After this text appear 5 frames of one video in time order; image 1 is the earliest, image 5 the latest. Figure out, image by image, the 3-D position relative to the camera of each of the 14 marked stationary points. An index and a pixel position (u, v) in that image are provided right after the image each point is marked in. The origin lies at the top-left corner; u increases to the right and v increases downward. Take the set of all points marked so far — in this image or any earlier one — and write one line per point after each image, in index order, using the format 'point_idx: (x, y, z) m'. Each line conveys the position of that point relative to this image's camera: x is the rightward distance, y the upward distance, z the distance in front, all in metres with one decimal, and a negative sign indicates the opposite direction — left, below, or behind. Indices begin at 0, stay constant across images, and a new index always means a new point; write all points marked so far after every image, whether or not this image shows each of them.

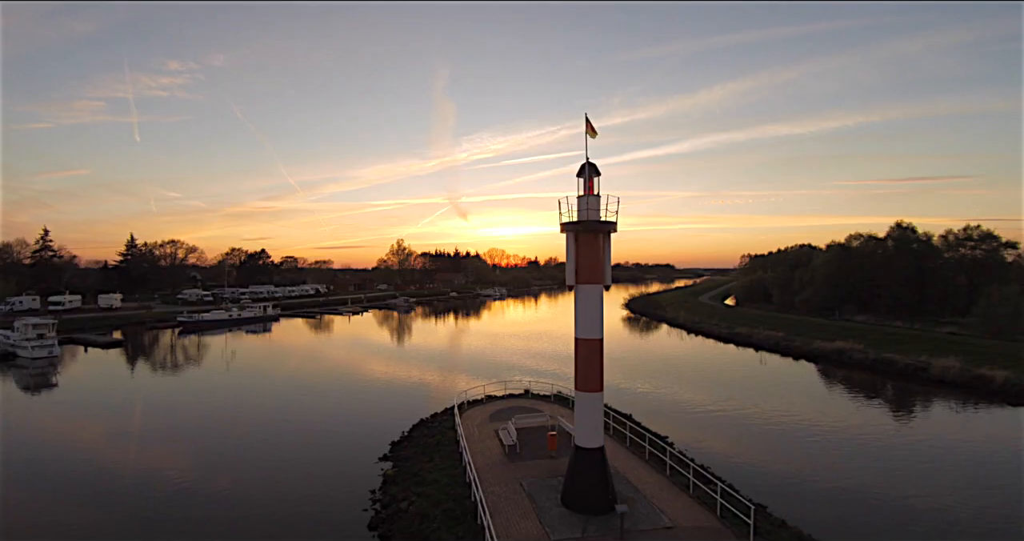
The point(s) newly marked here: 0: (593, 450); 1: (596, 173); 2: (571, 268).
0: (+1.8, -4.0, +11.7) m
1: (+1.9, +2.1, +11.9) m
2: (+1.3, 0.0, +11.8) m
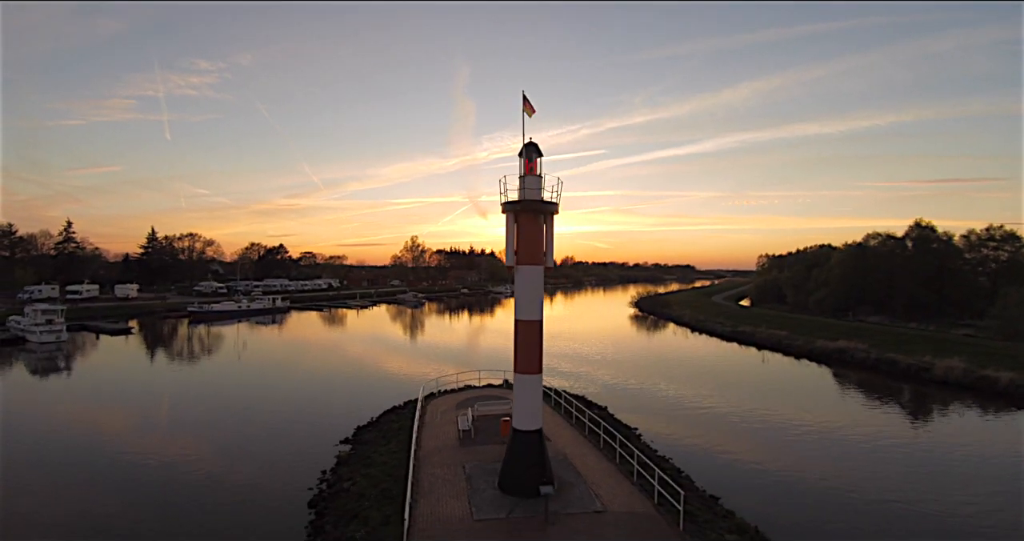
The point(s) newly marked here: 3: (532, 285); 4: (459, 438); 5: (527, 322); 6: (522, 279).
0: (+0.3, -3.5, +11.5) m
1: (+0.6, +2.6, +11.7) m
2: (0.0, +0.4, +11.6) m
3: (+0.5, -0.3, +11.6) m
4: (-1.5, -4.8, +15.0) m
5: (+0.3, -1.1, +11.5) m
6: (+0.2, -0.2, +11.5) m
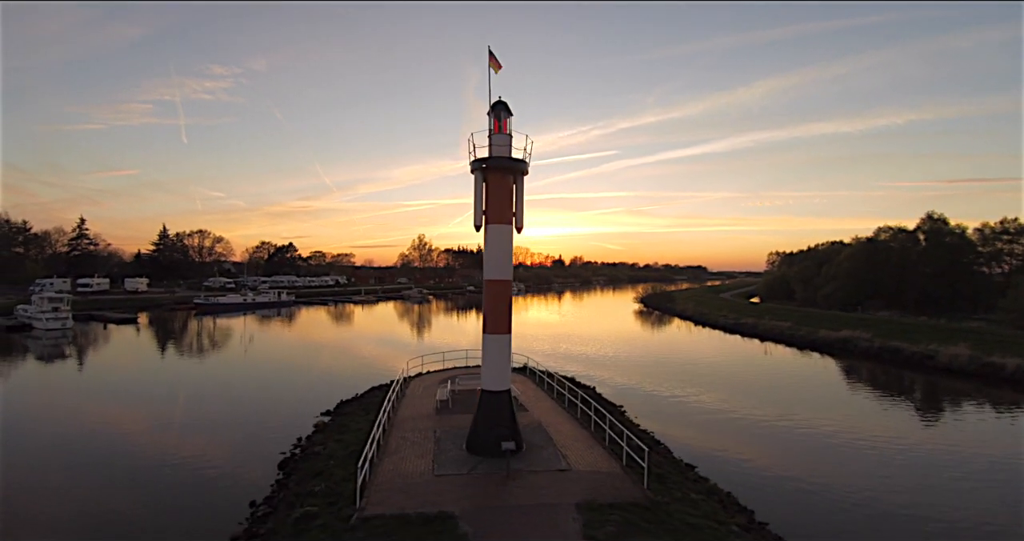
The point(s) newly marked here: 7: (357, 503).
0: (-0.4, -2.6, +11.4) m
1: (-0.1, +3.5, +11.6) m
2: (-0.7, +1.3, +11.5) m
3: (-0.2, +0.6, +11.4) m
4: (-2.2, -3.9, +14.9) m
5: (-0.4, -0.3, +11.4) m
6: (-0.5, +0.7, +11.3) m
7: (-2.6, -4.0, +9.0) m
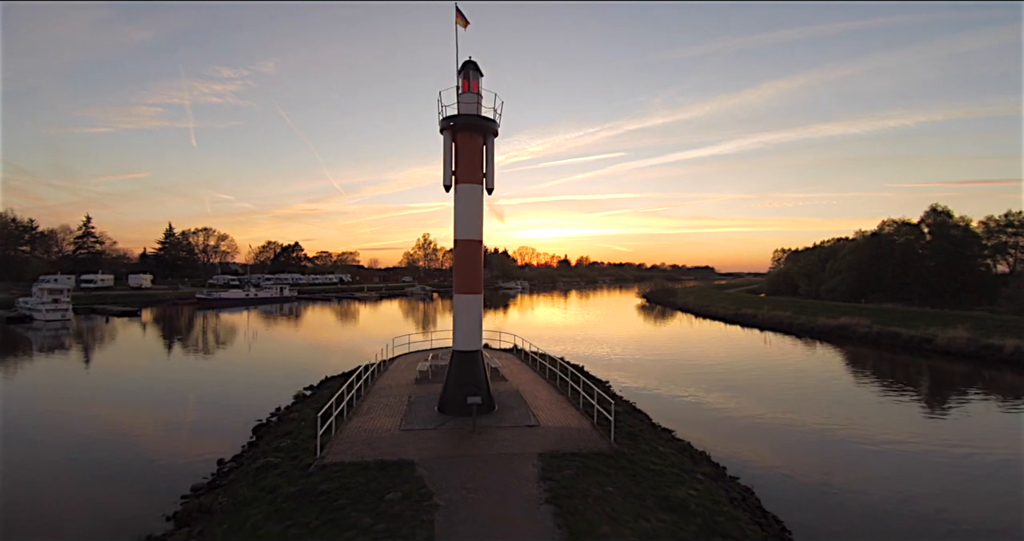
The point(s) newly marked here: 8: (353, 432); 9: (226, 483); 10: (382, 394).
0: (-1.0, -1.8, +11.3) m
1: (-0.7, +4.3, +11.5) m
2: (-1.4, +2.2, +11.5) m
3: (-0.9, +1.4, +11.4) m
4: (-2.7, -3.0, +14.9) m
5: (-1.0, +0.6, +11.3) m
6: (-1.1, +1.6, +11.3) m
7: (-3.3, -3.1, +8.9) m
8: (-3.0, -3.1, +10.0) m
9: (-4.8, -3.6, +8.8) m
10: (-3.3, -3.1, +13.1) m
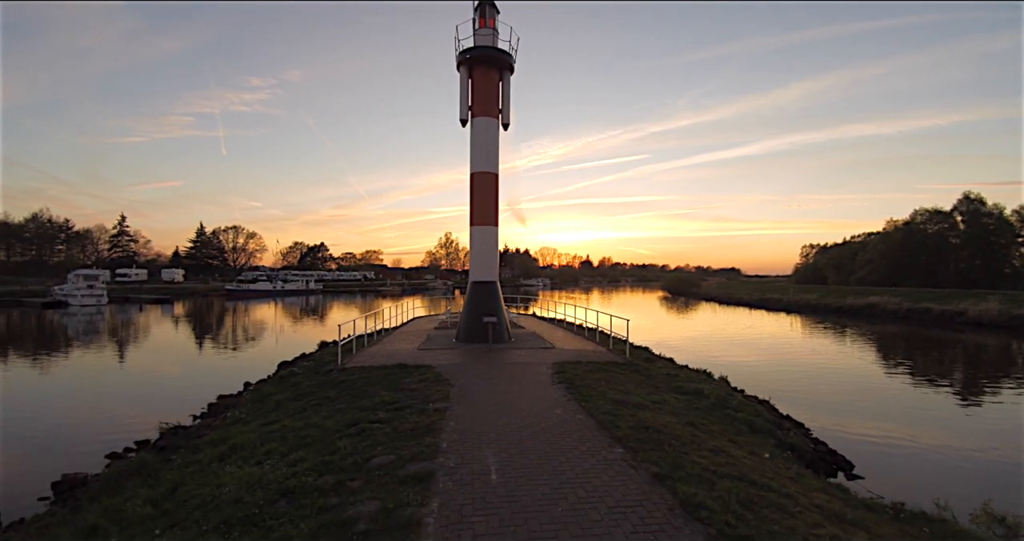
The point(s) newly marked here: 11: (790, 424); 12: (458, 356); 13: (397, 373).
0: (-0.6, -0.3, +11.4) m
1: (-0.4, +5.8, +11.7) m
2: (-1.0, +3.7, +11.7) m
3: (-0.5, +2.9, +11.5) m
4: (-2.2, -1.6, +15.1) m
5: (-0.7, +2.1, +11.5) m
6: (-0.8, +3.0, +11.5) m
7: (-3.0, -1.6, +9.2) m
8: (-2.7, -1.6, +10.2) m
9: (-4.6, -2.1, +9.1) m
10: (-2.8, -1.6, +13.3) m
11: (+3.8, -2.1, +7.1) m
12: (-1.0, -1.5, +9.4) m
13: (-1.7, -1.5, +7.9) m
